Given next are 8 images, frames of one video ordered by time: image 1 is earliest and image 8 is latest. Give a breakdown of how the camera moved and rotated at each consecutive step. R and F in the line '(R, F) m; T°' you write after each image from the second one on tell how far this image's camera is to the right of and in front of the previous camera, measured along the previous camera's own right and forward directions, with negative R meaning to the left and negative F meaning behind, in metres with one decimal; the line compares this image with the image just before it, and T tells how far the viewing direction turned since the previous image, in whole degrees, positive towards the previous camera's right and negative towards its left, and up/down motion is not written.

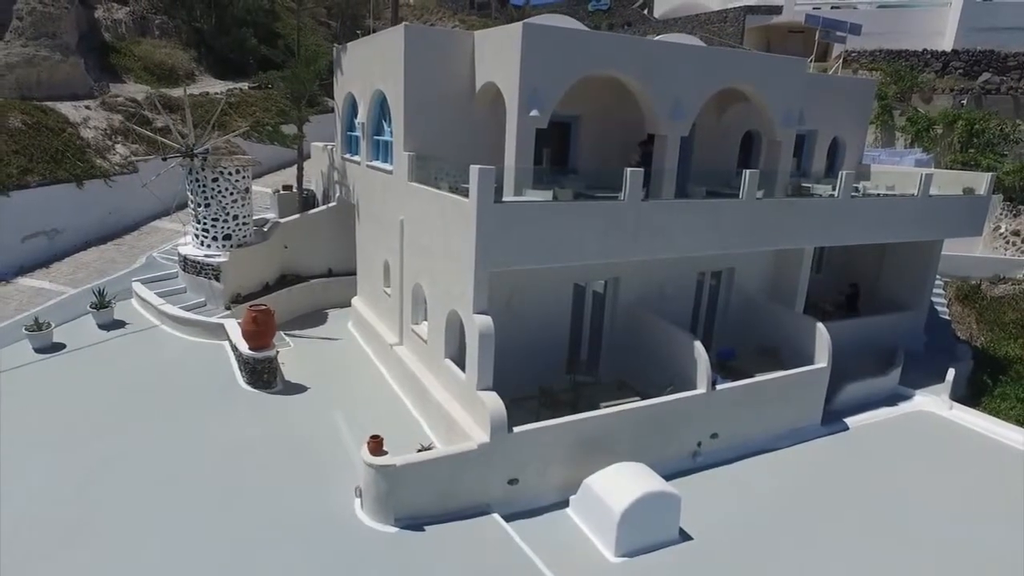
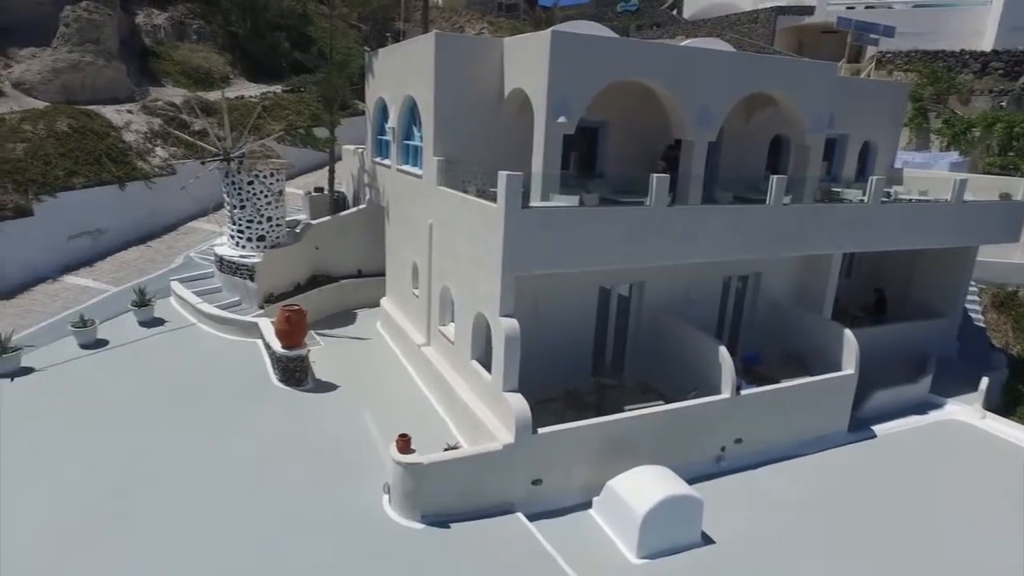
(0.0, -0.1) m; -2°
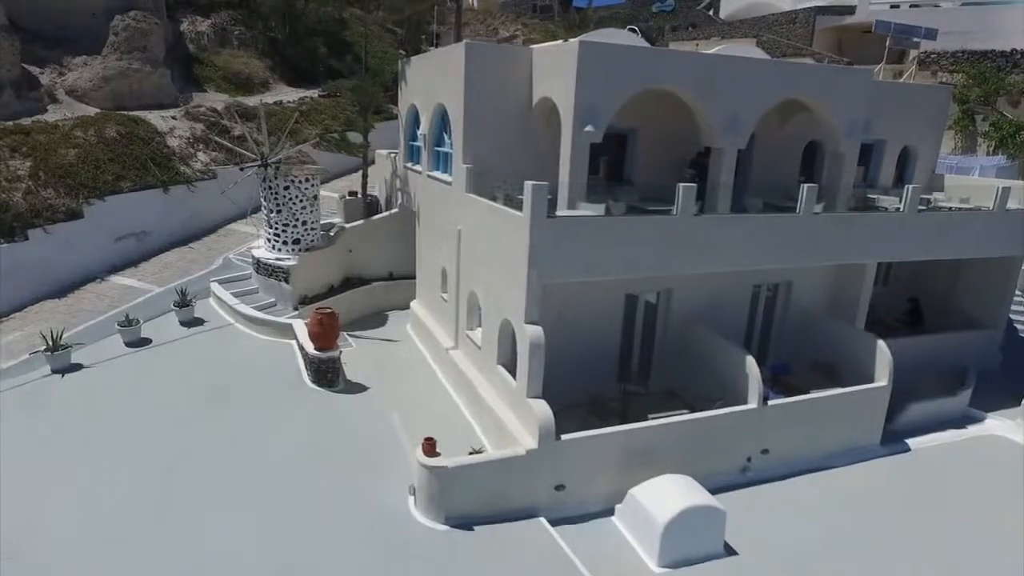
(+0.1, -0.1) m; -3°
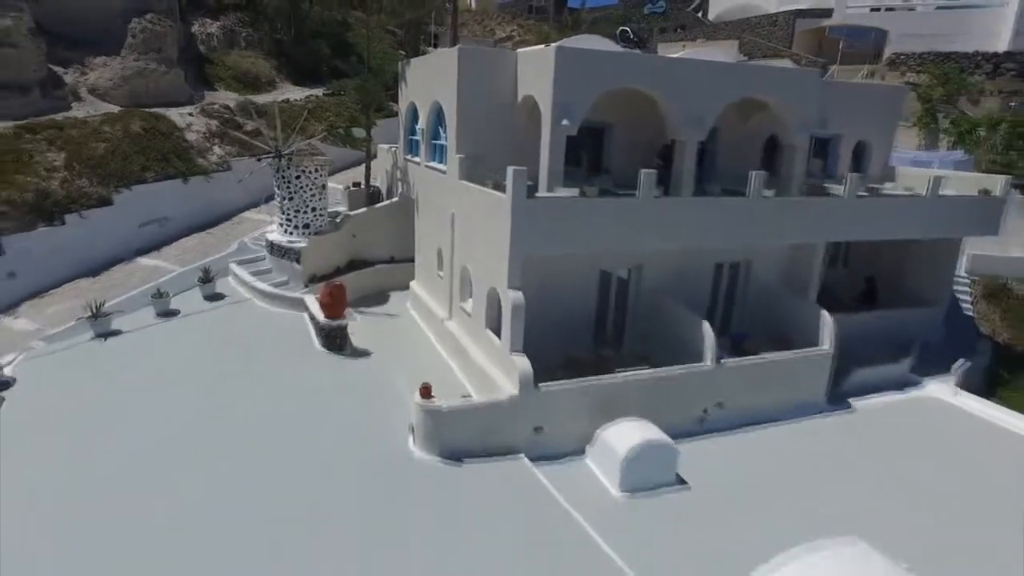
(+0.2, -1.5) m; 0°
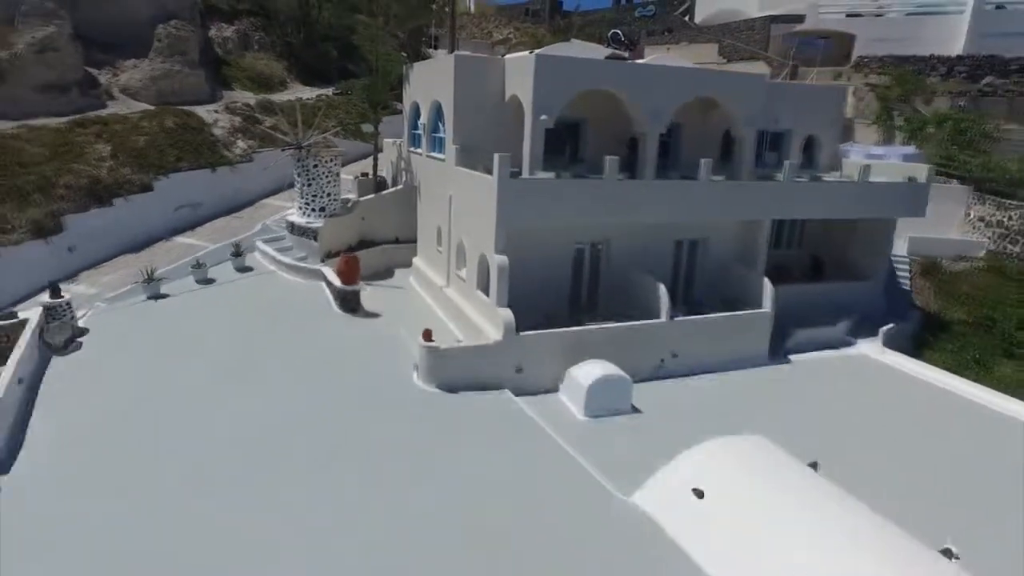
(+0.3, -2.2) m; 0°
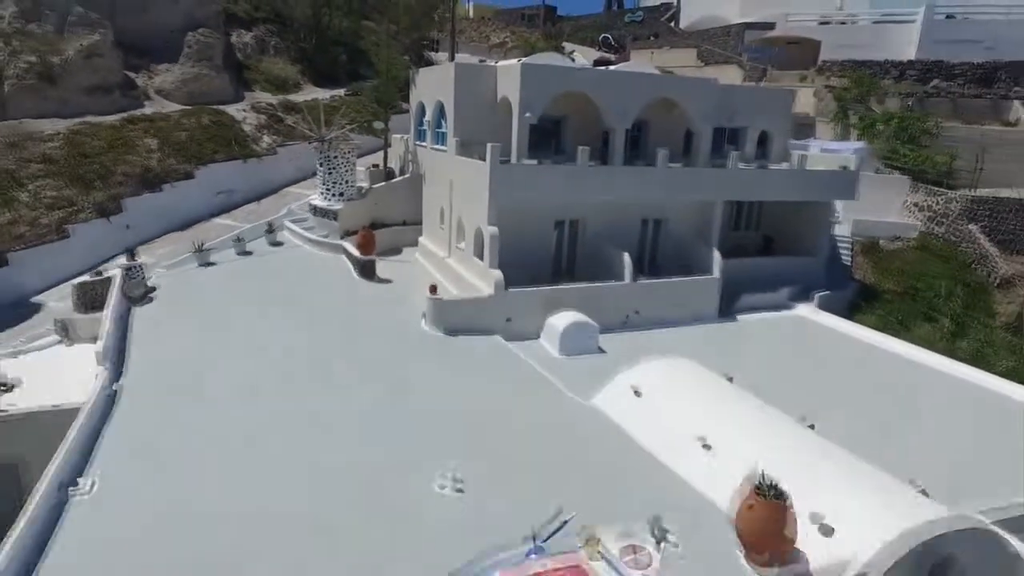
(+0.2, -2.8) m; 0°
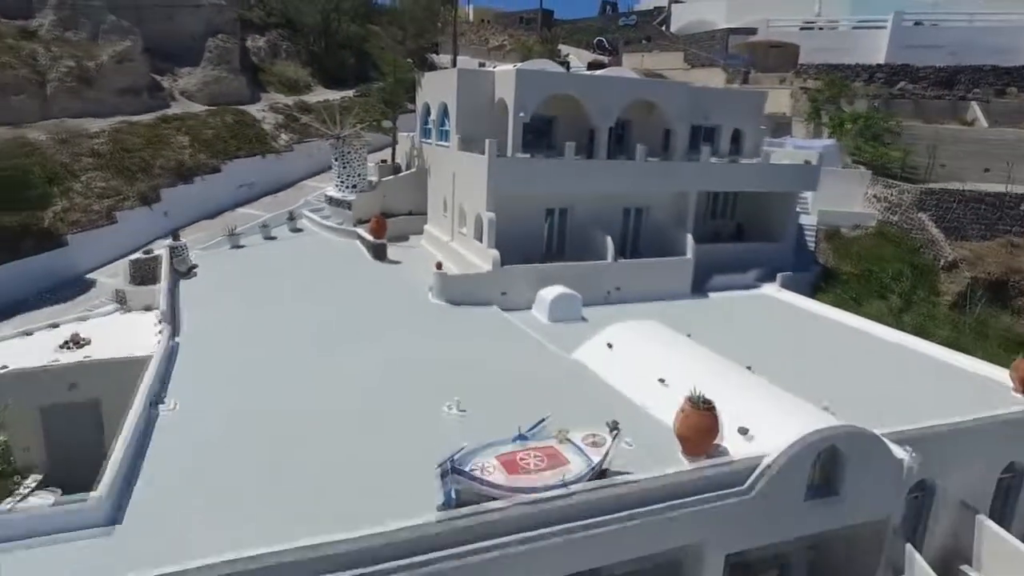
(+0.1, -2.2) m; 0°
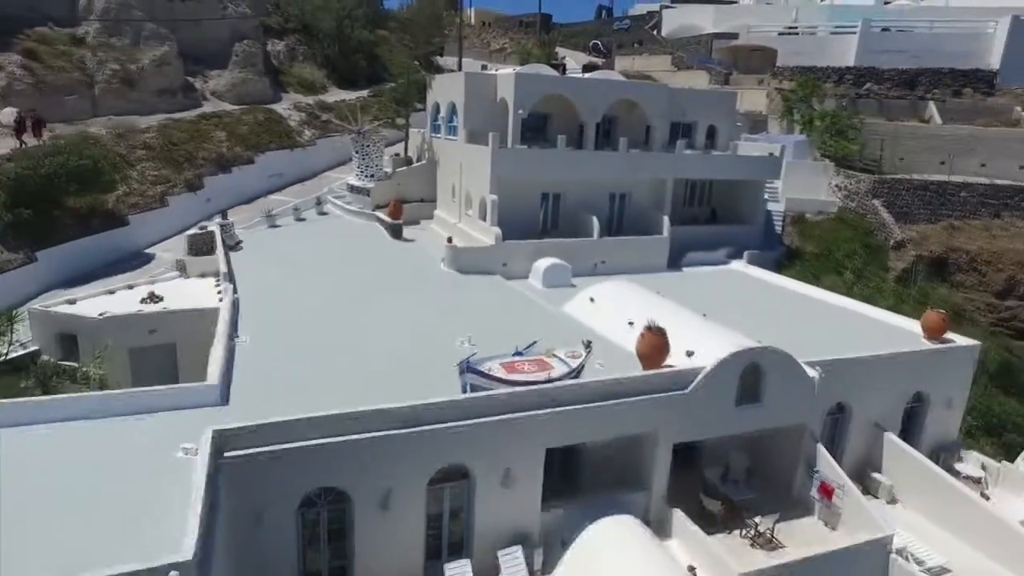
(0.0, -2.9) m; 0°
